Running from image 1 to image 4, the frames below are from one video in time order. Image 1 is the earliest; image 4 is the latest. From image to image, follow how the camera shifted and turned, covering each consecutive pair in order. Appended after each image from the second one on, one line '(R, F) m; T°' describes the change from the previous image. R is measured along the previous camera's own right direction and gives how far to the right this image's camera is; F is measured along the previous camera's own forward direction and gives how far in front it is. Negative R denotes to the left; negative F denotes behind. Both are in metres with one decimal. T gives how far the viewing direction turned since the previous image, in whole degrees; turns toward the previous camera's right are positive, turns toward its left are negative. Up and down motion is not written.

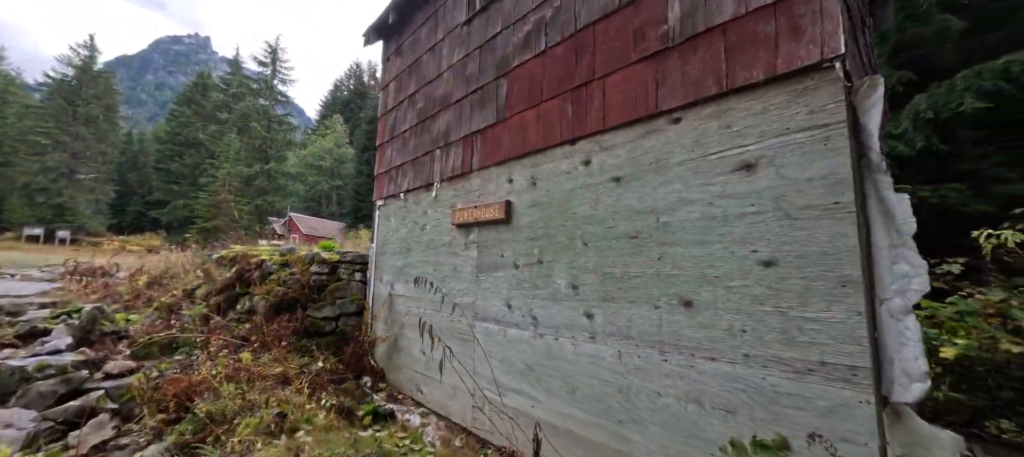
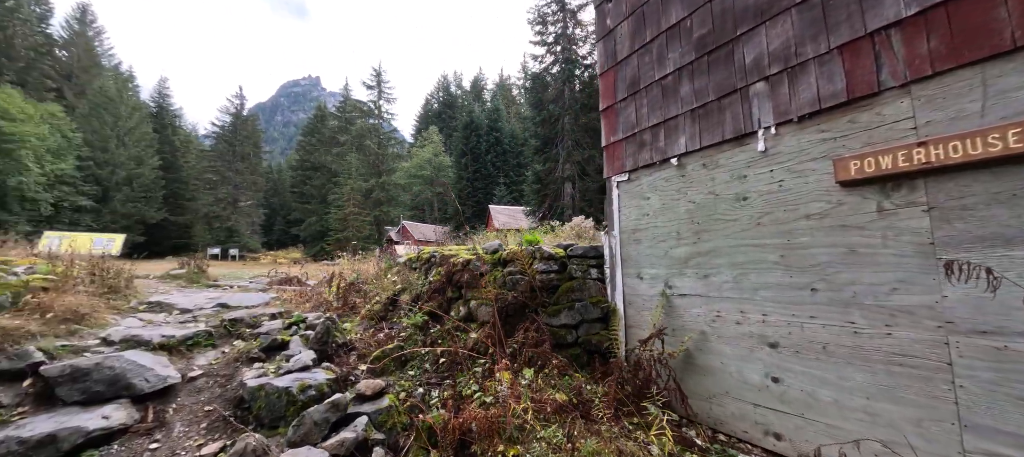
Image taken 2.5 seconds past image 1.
(-2.2, +1.0) m; -13°
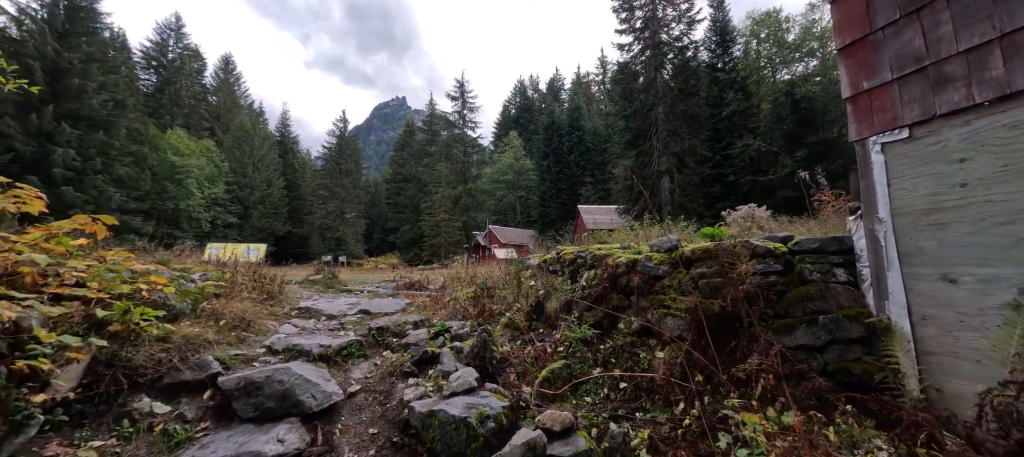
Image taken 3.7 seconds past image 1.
(-1.1, +0.8) m; -12°
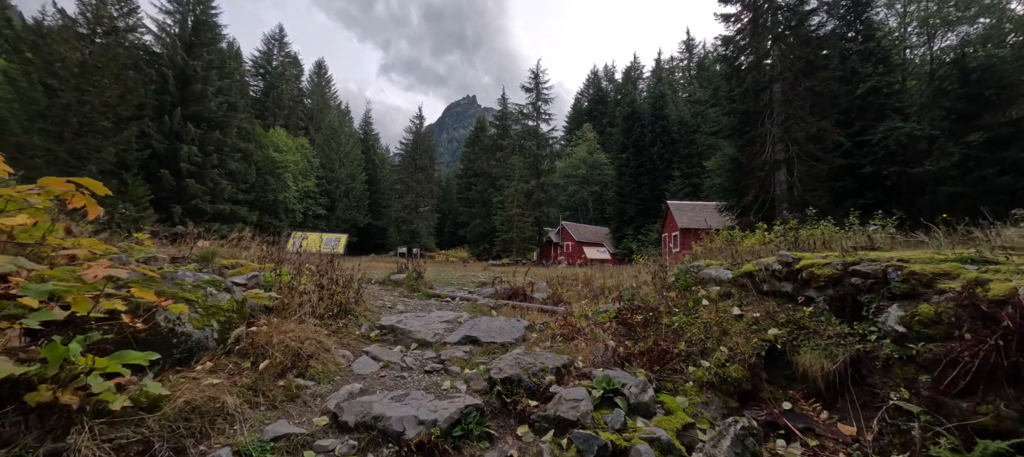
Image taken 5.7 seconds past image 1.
(-1.2, +2.0) m; -10°
